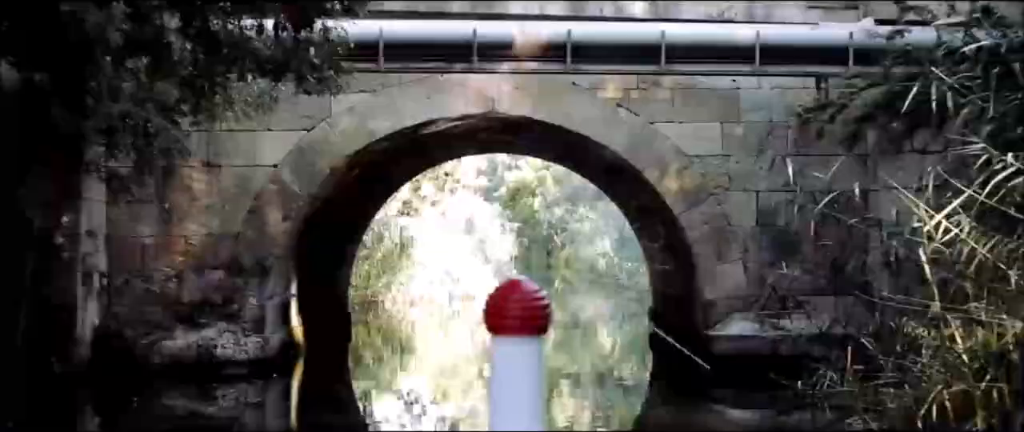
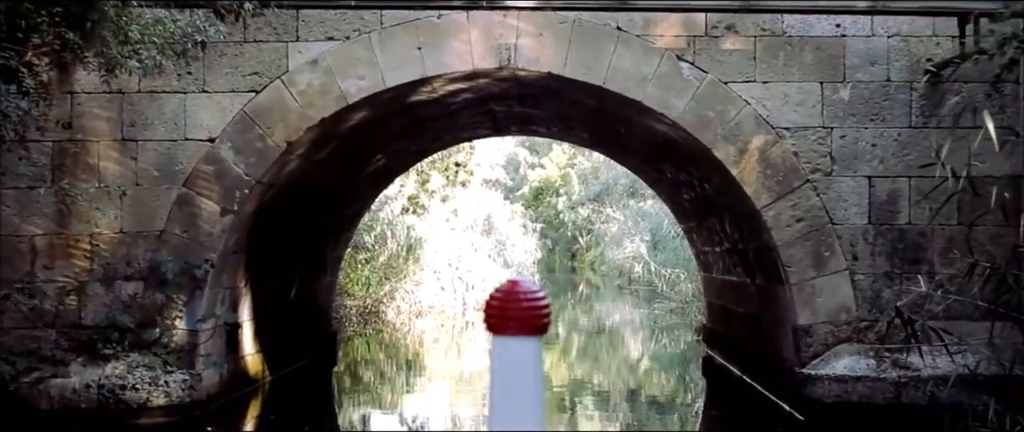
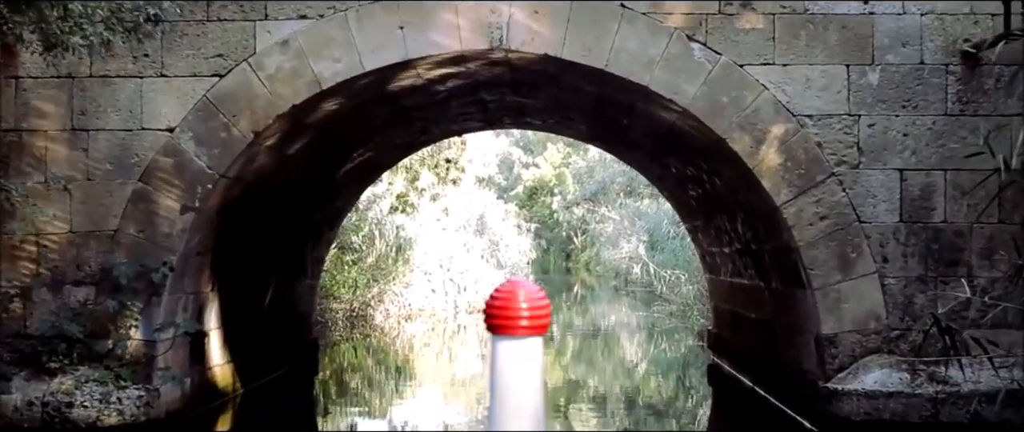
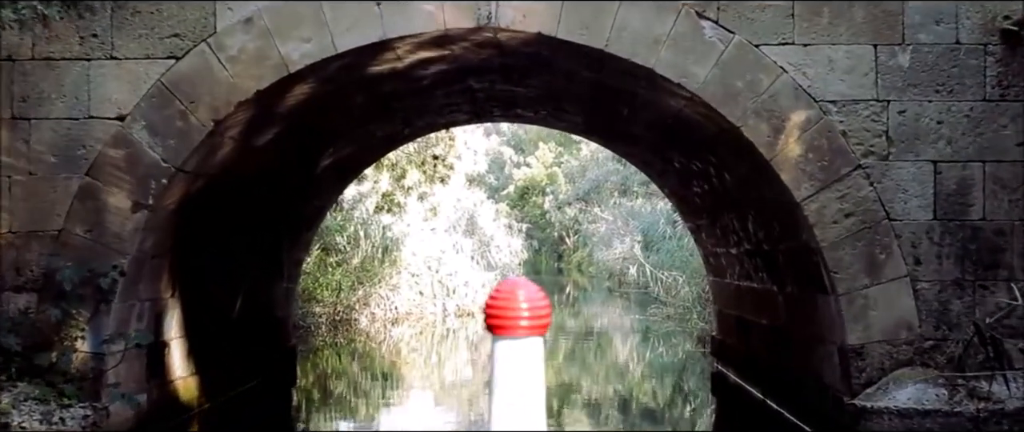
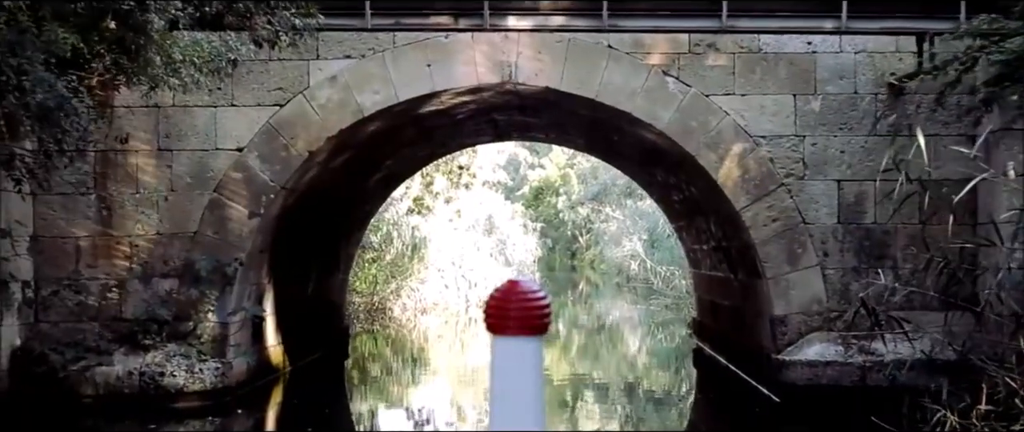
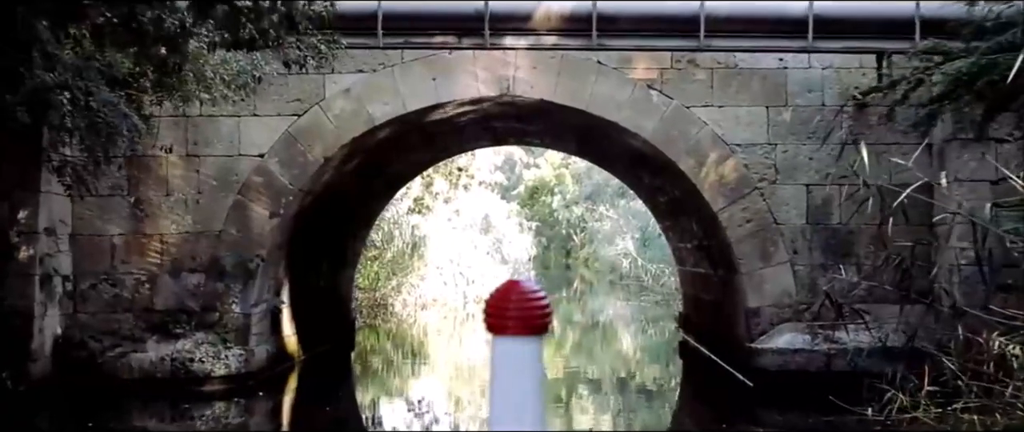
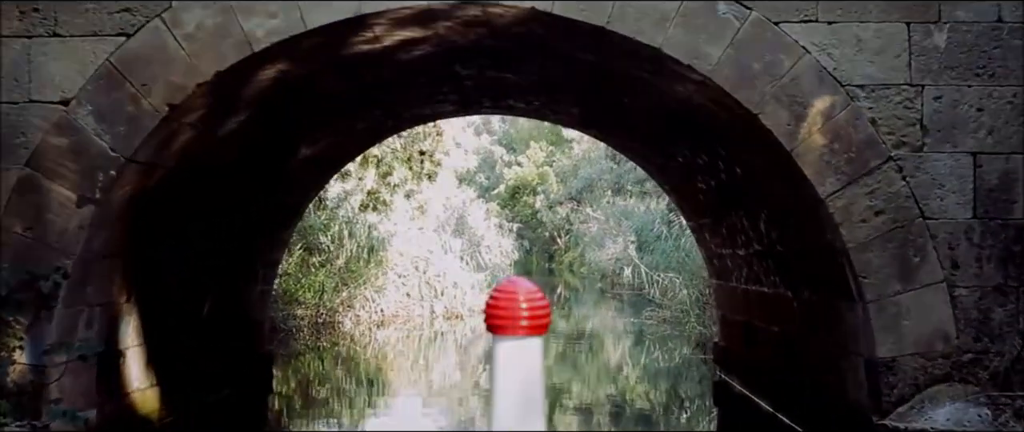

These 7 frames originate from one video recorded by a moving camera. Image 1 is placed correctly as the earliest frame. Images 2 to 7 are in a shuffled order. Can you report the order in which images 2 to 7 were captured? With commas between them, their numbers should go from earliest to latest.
6, 5, 2, 3, 4, 7
